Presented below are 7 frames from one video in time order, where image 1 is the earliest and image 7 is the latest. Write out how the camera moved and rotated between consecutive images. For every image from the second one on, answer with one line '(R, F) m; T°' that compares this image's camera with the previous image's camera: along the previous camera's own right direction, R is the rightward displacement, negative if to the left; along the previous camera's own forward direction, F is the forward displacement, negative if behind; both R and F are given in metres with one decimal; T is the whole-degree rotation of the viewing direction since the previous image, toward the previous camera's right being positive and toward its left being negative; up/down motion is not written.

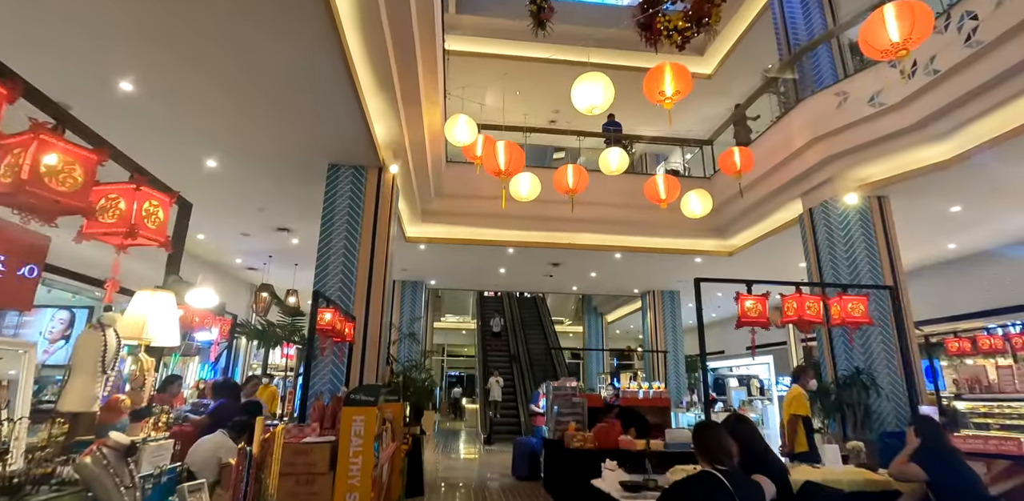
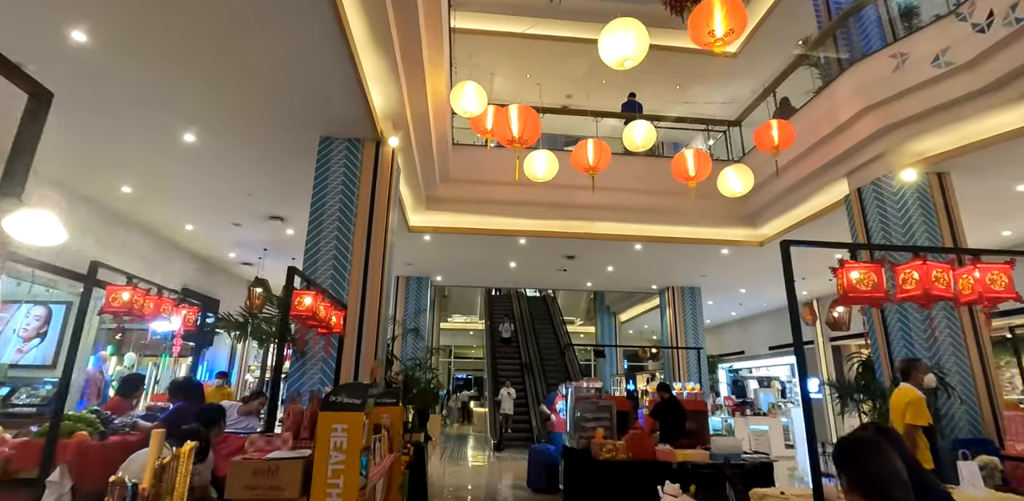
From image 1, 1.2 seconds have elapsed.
(-0.1, +0.7) m; -1°
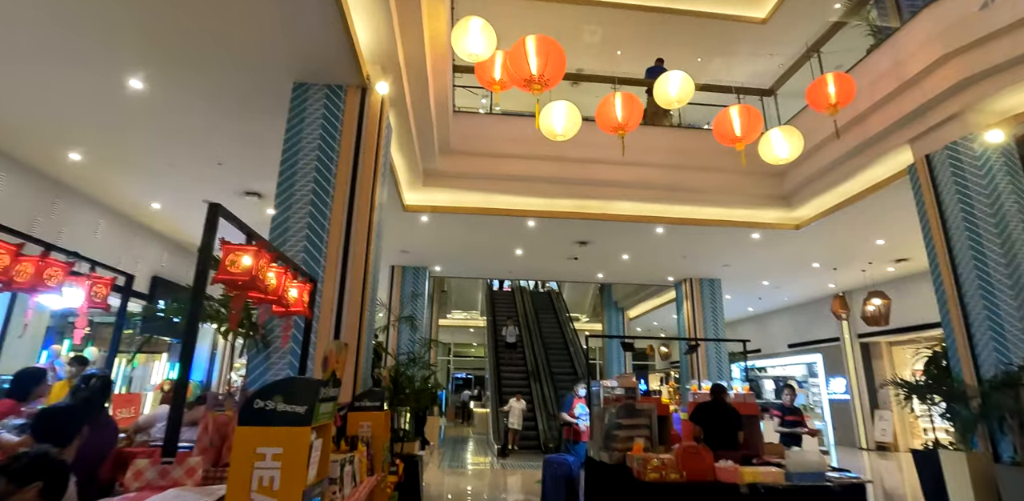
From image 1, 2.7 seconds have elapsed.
(-0.1, +0.9) m; 0°
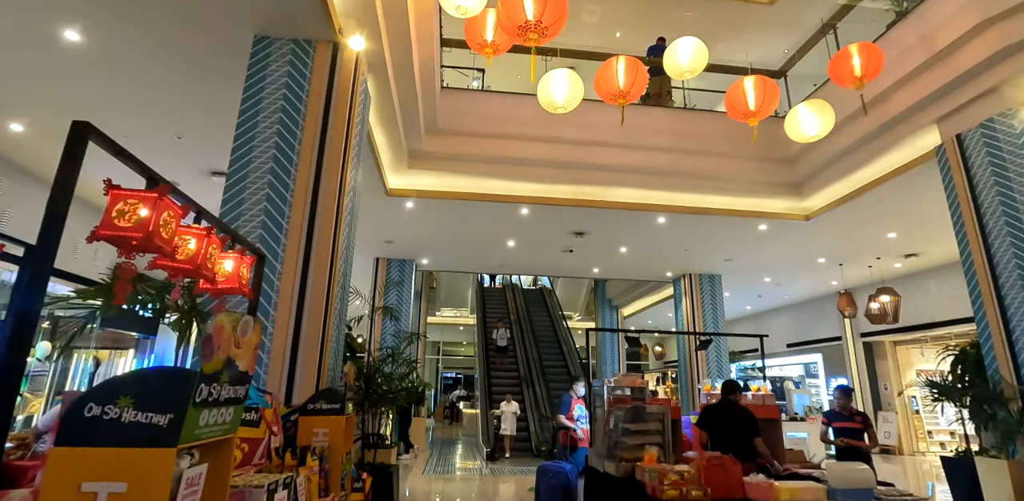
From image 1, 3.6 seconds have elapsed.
(0.0, +0.5) m; +1°
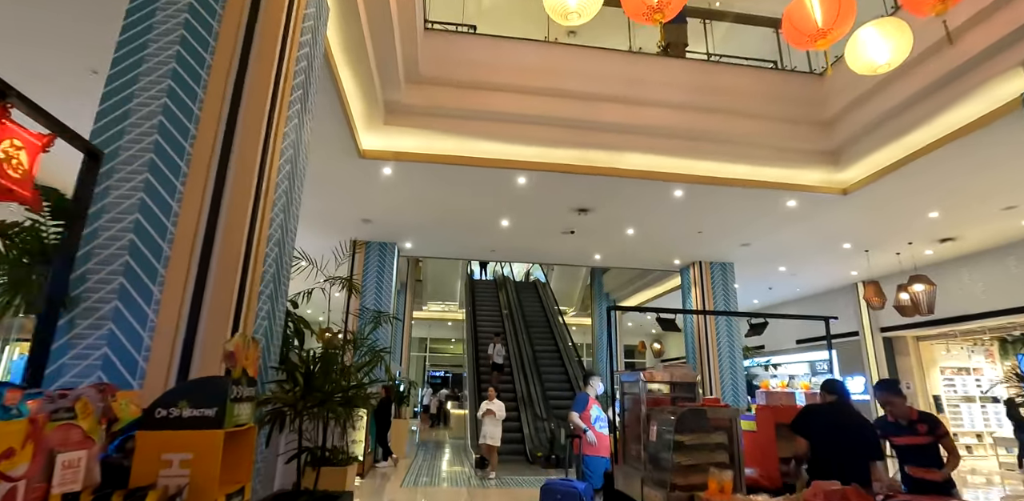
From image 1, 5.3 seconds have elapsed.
(-0.1, +1.0) m; +1°
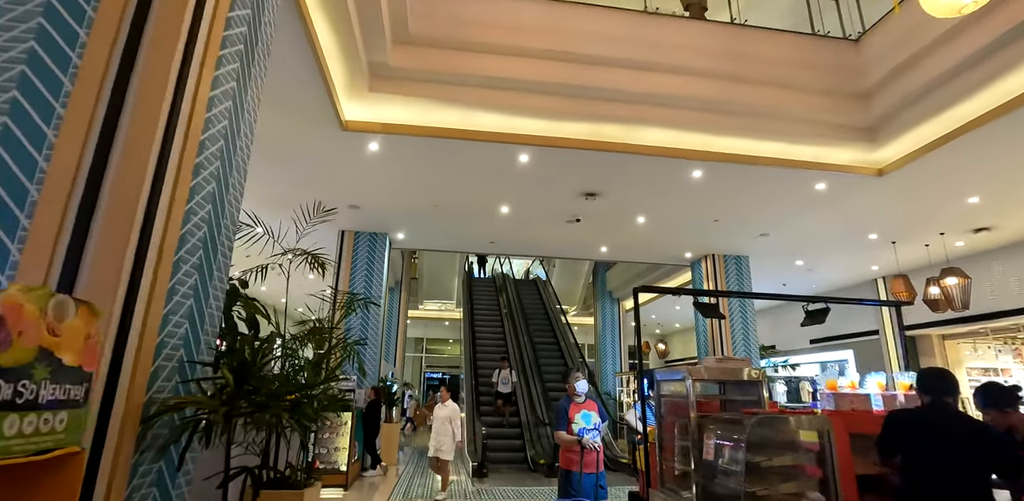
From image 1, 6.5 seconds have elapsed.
(0.0, +0.6) m; 0°
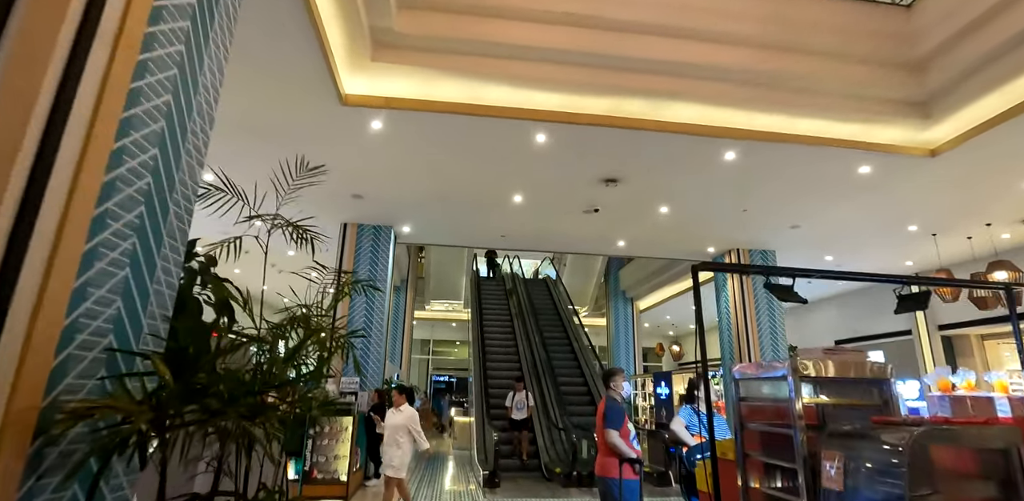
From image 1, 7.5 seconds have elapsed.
(-0.1, +0.5) m; -1°
